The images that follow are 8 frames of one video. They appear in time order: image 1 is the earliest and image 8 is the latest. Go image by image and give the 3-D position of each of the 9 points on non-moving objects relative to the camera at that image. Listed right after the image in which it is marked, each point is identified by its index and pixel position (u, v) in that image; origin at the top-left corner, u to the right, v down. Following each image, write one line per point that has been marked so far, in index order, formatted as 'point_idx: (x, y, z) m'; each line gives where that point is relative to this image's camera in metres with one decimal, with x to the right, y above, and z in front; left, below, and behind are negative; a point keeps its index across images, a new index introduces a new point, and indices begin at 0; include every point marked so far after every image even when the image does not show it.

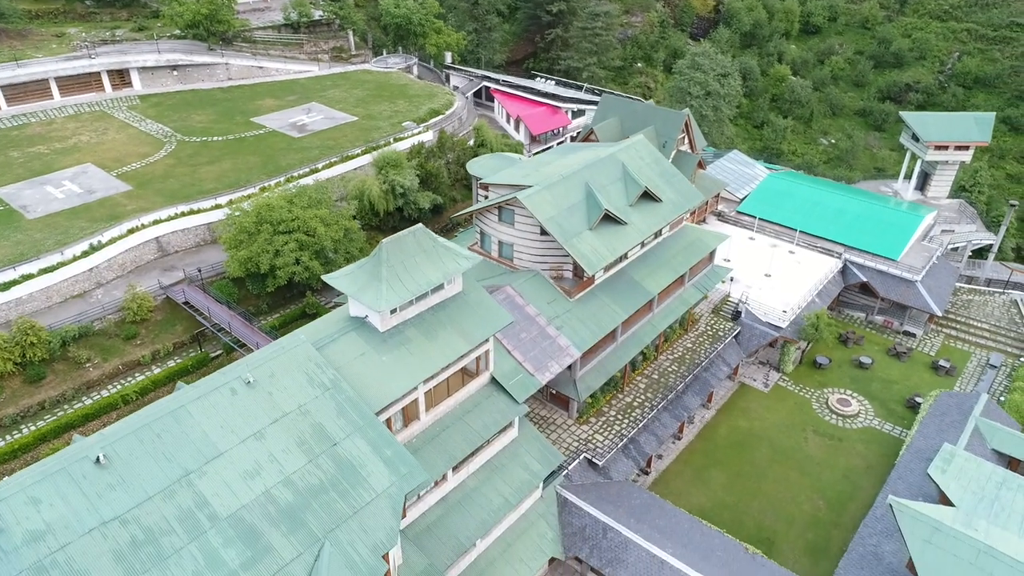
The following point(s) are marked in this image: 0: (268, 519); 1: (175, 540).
0: (-7.3, -6.9, +19.8) m
1: (-9.5, -7.1, +18.7) m
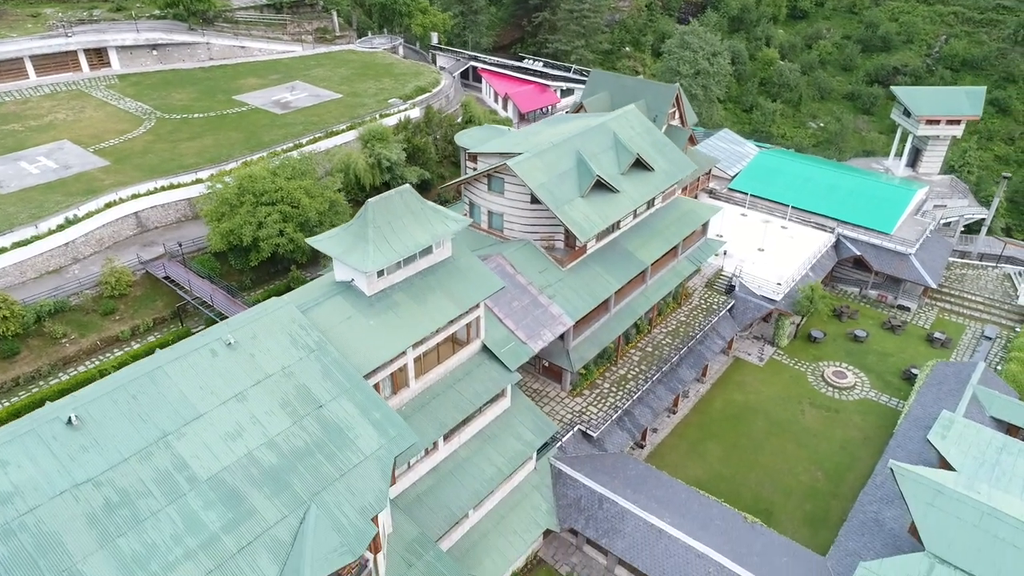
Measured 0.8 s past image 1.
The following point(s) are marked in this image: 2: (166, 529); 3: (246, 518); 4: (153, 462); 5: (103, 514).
0: (-7.5, -5.5, +18.9) m
1: (-9.6, -5.8, +17.8) m
2: (-9.1, -6.3, +17.4) m
3: (-7.3, -6.3, +18.2) m
4: (-10.0, -4.8, +18.4) m
5: (-10.6, -5.9, +17.2) m
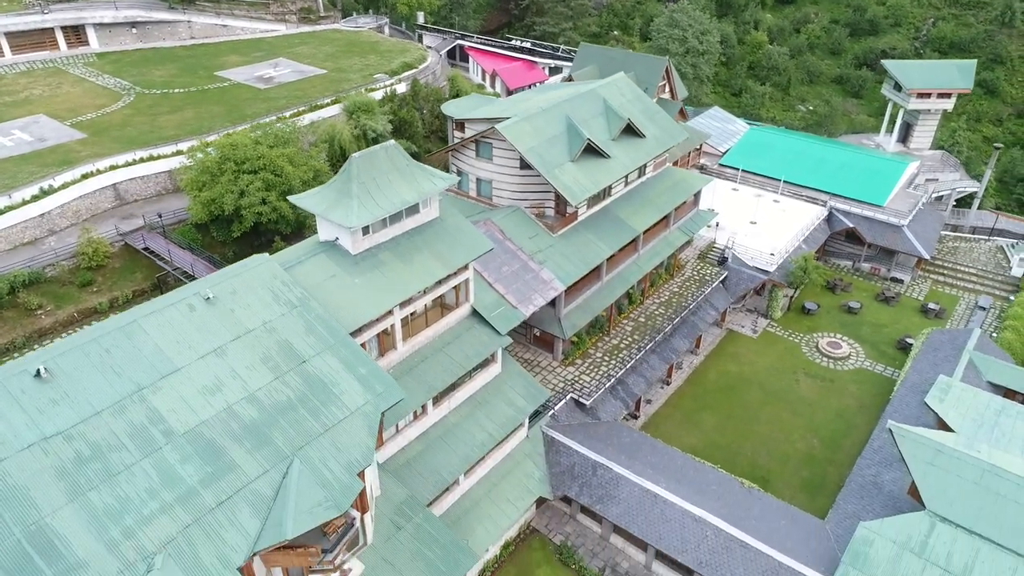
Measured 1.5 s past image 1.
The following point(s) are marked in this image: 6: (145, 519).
0: (-7.7, -4.0, +18.1) m
1: (-9.9, -4.3, +16.9) m
2: (-9.3, -4.9, +16.6) m
3: (-7.5, -4.8, +17.4) m
4: (-10.2, -3.4, +17.6) m
5: (-10.8, -4.4, +16.3) m
6: (-8.9, -5.6, +16.1) m
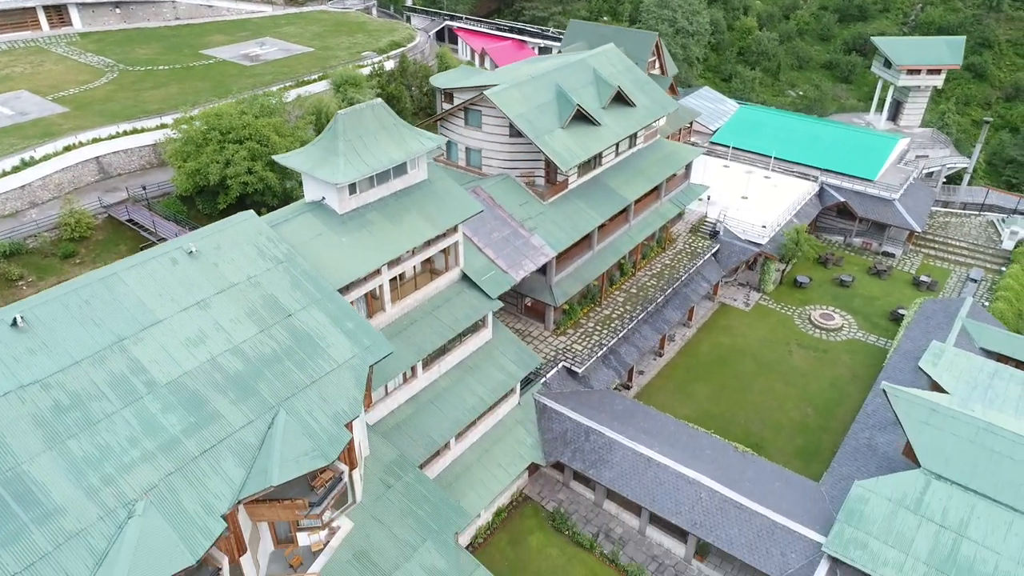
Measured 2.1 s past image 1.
0: (-8.0, -2.6, +17.7) m
1: (-10.1, -2.9, +16.5) m
2: (-9.6, -3.5, +16.2) m
3: (-7.8, -3.4, +17.0) m
4: (-10.5, -2.0, +17.1) m
5: (-11.1, -3.1, +15.9) m
6: (-9.1, -4.2, +15.7) m
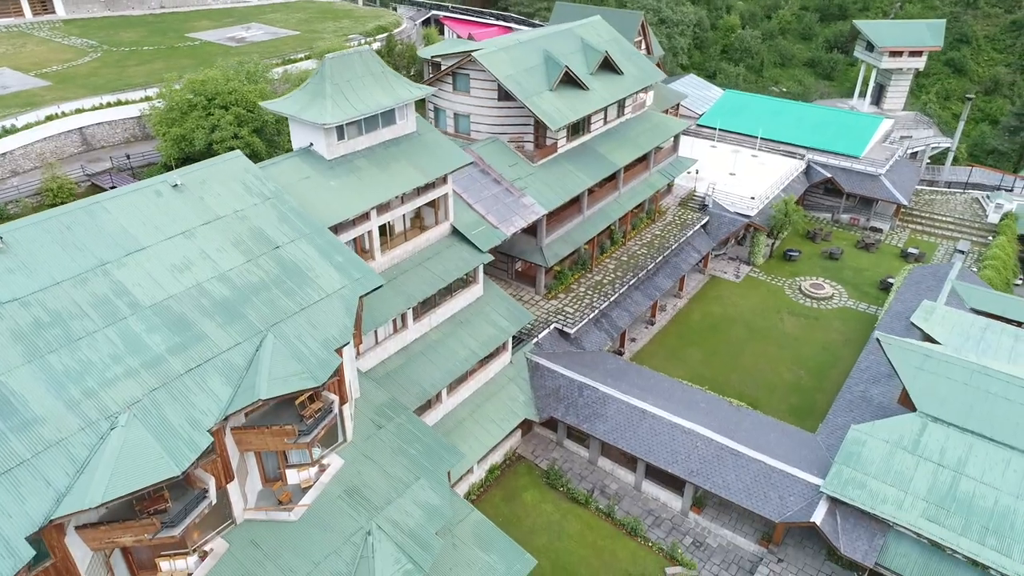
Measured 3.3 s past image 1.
0: (-8.1, -0.6, +17.2) m
1: (-10.3, -0.9, +16.0) m
2: (-9.7, -1.4, +15.7) m
3: (-7.9, -1.4, +16.6) m
4: (-10.6, 0.0, +16.7) m
5: (-11.2, -1.0, +15.4) m
6: (-9.2, -2.1, +15.2) m
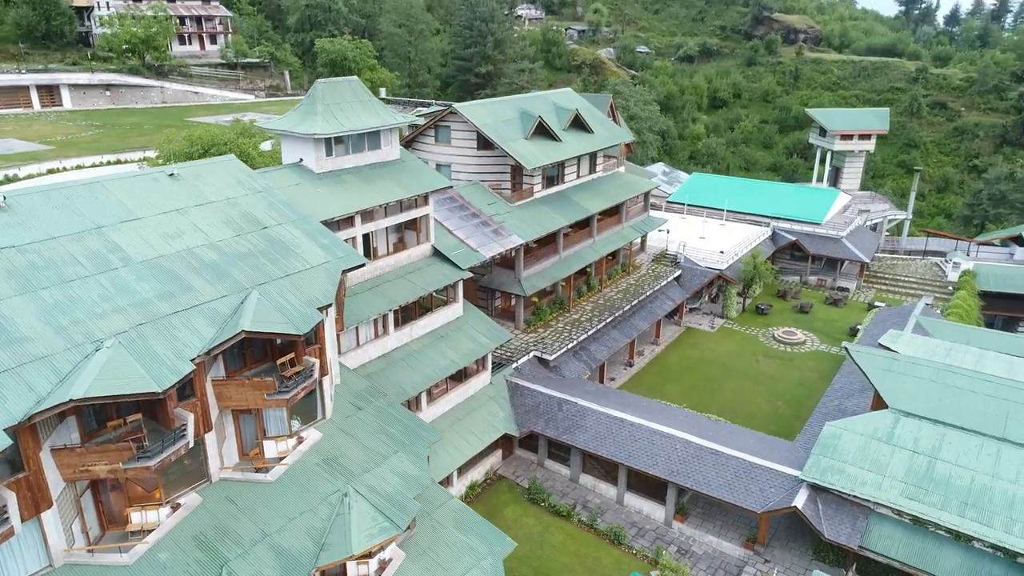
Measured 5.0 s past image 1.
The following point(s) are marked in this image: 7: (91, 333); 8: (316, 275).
0: (-8.8, +0.5, +18.1) m
1: (-10.9, +0.4, +16.8) m
2: (-10.3, -0.1, +16.4) m
3: (-8.6, -0.1, +17.3) m
4: (-11.3, +1.2, +17.6) m
5: (-11.9, +0.4, +16.1) m
6: (-9.9, -0.6, +15.8) m
7: (-9.7, -1.1, +15.3) m
8: (-5.8, +0.4, +19.7) m
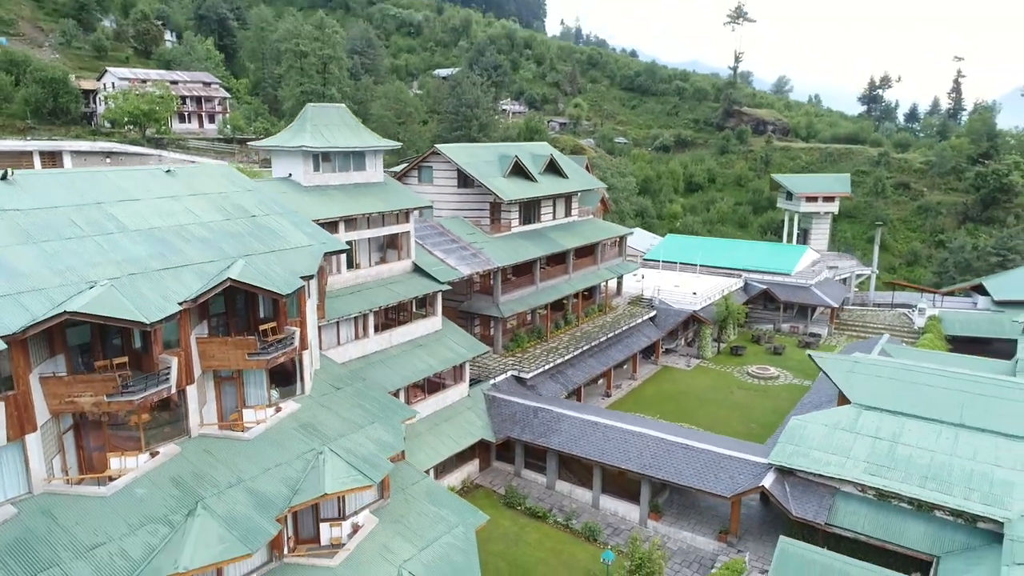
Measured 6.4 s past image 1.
0: (-9.7, +1.4, +19.5) m
1: (-11.8, +1.5, +18.1) m
2: (-11.2, +1.1, +17.7) m
3: (-9.5, +0.9, +18.6) m
4: (-12.2, +2.2, +19.0) m
5: (-12.7, +1.6, +17.4) m
6: (-10.7, +0.6, +17.0) m
7: (-10.5, +0.3, +16.4) m
8: (-6.8, +1.1, +21.1) m
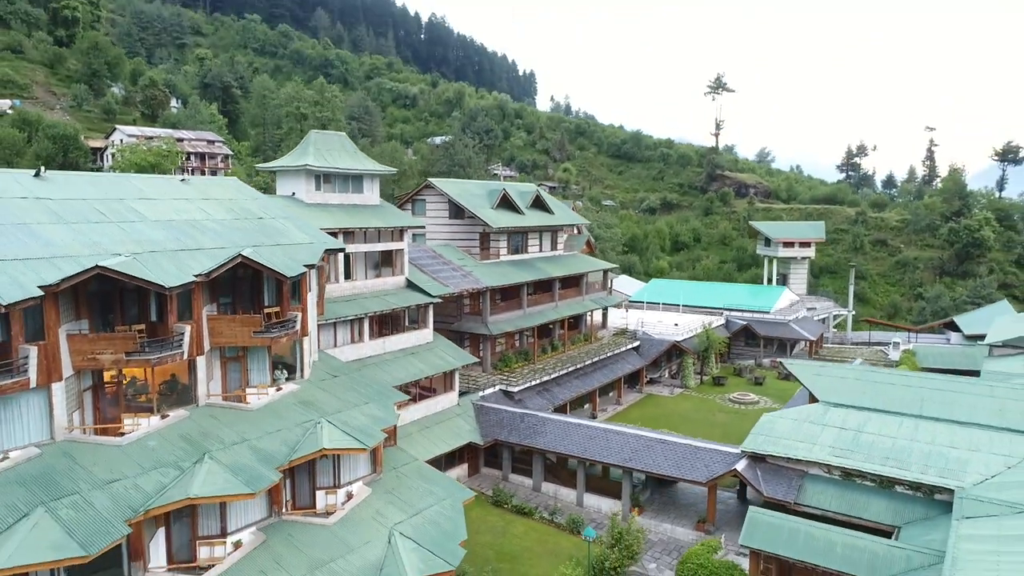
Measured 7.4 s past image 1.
0: (-10.2, +1.9, +21.4) m
1: (-12.3, +2.1, +20.0) m
2: (-11.7, +1.7, +19.6) m
3: (-10.0, +1.4, +20.5) m
4: (-12.7, +2.6, +21.0) m
5: (-13.2, +2.2, +19.4) m
6: (-11.2, +1.3, +18.8) m
7: (-11.0, +1.0, +18.3) m
8: (-7.3, +1.3, +23.0) m
